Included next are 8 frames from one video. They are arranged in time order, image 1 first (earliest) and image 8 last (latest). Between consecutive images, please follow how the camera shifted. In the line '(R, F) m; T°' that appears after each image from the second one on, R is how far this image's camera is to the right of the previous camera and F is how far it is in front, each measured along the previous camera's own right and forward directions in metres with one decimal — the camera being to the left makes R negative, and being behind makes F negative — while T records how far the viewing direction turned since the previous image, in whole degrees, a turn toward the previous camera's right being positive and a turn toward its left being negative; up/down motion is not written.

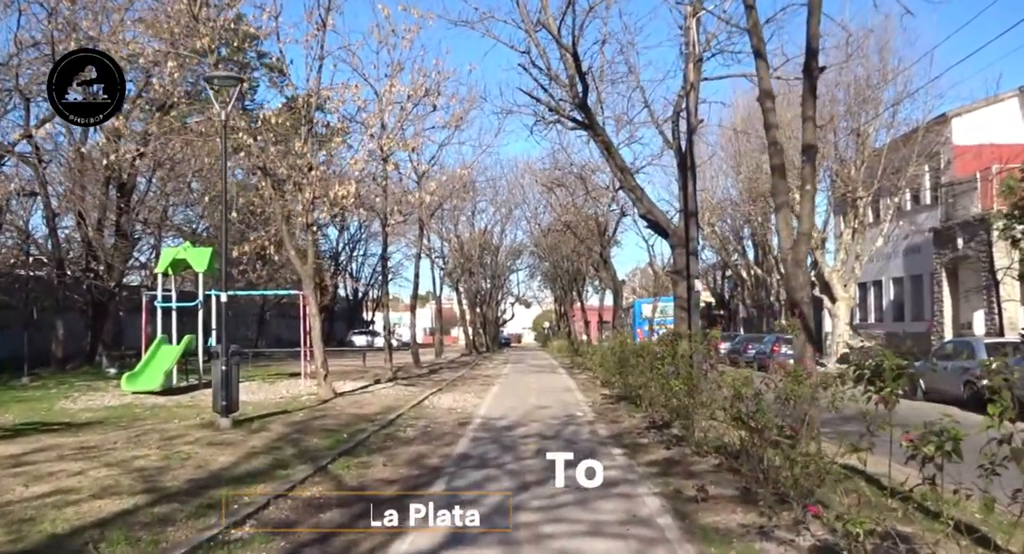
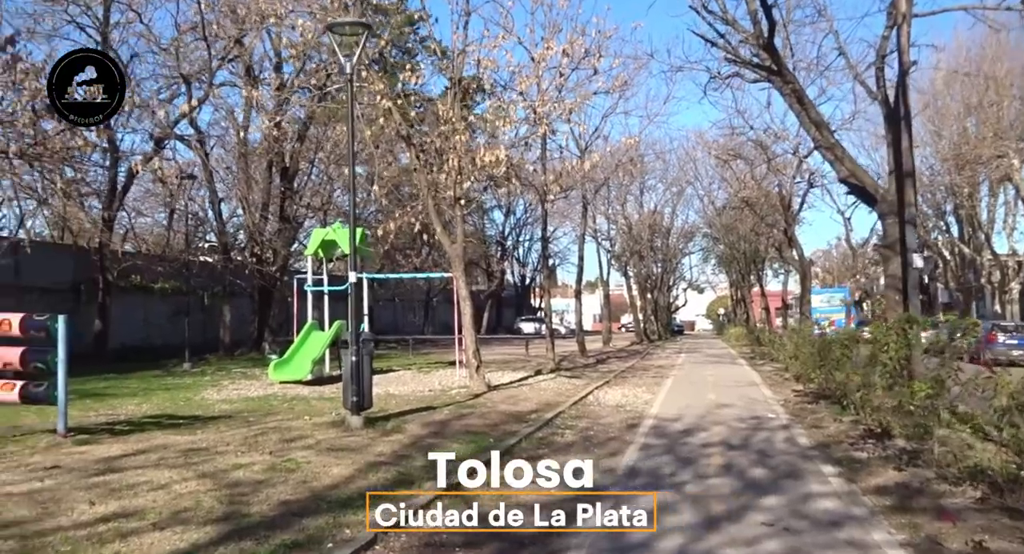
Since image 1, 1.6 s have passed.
(-0.1, +2.3) m; -10°
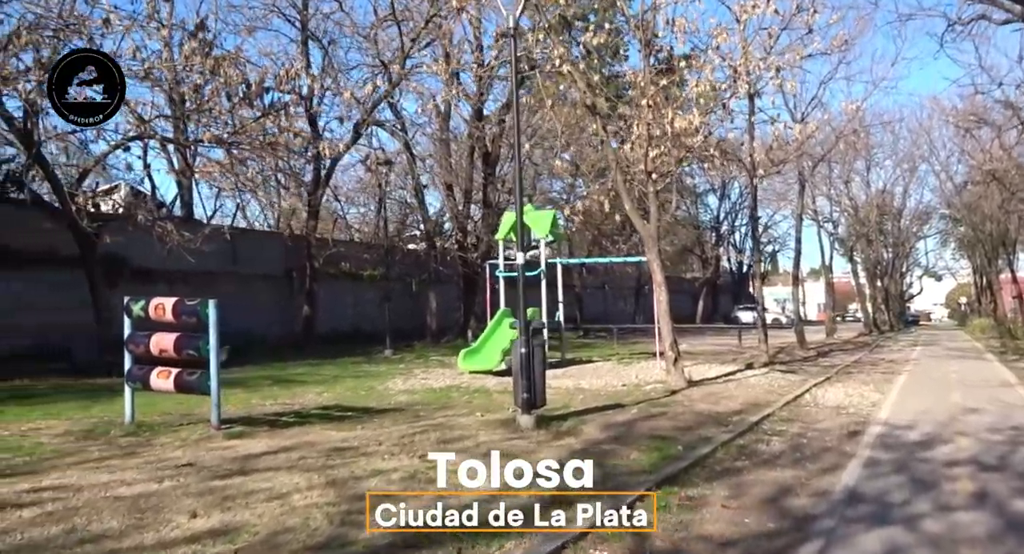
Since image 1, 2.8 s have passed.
(+0.3, +1.5) m; -13°
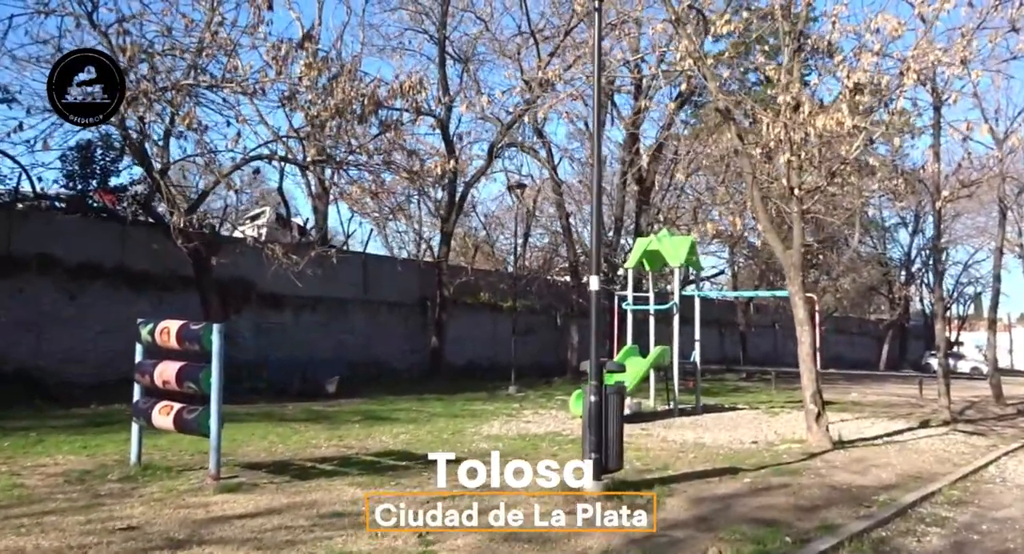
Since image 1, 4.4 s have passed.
(+1.0, +2.1) m; -11°
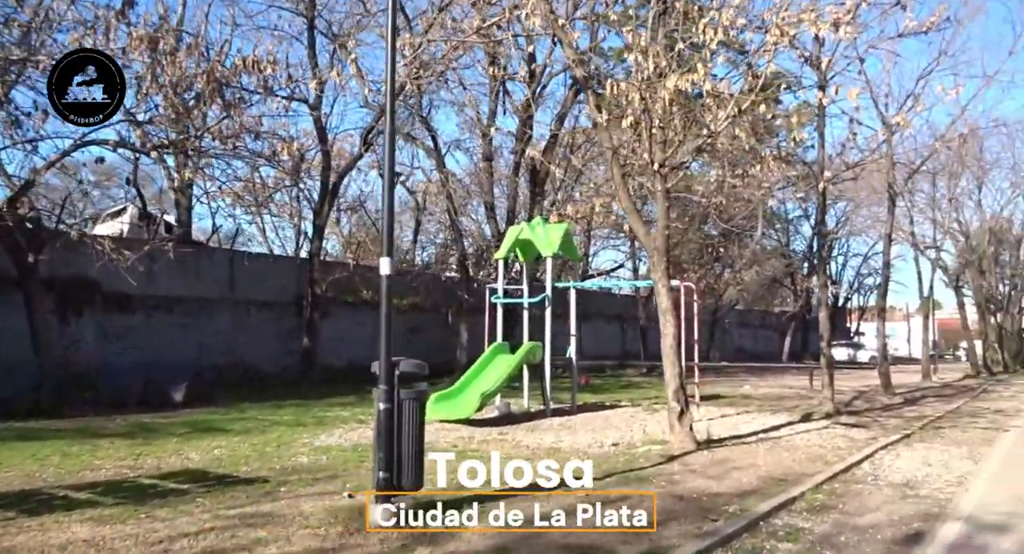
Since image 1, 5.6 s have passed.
(+1.1, +1.4) m; +5°
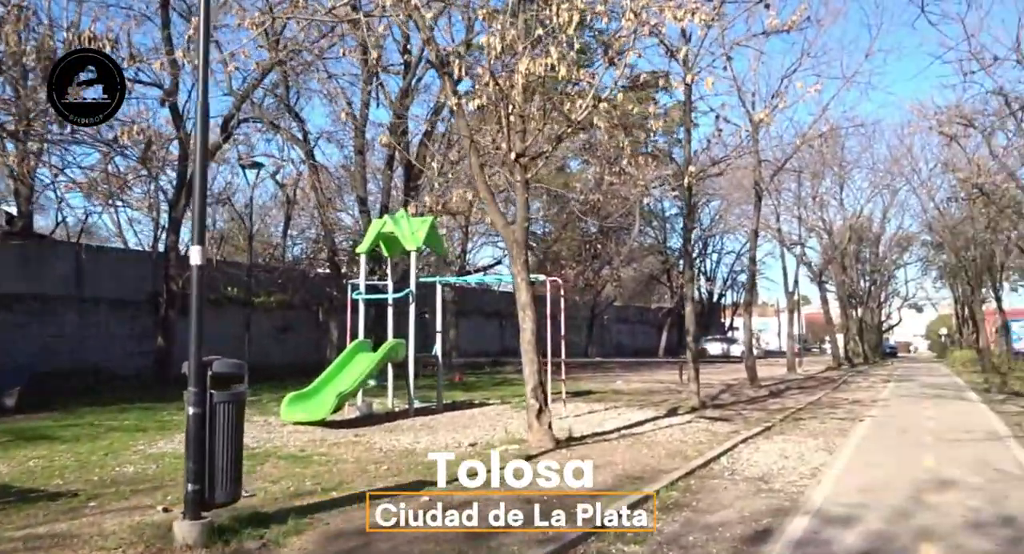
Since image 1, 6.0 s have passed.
(+0.4, +0.5) m; +7°
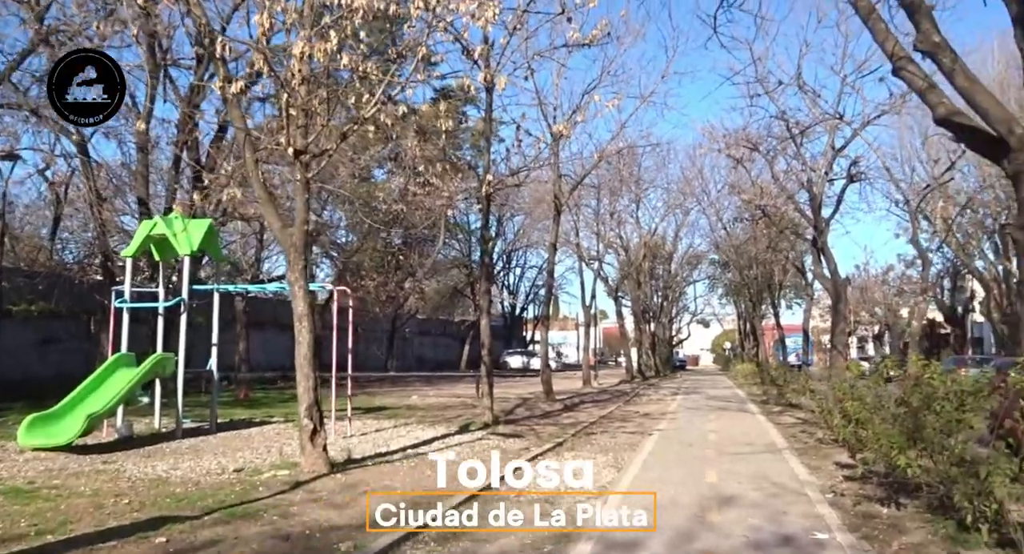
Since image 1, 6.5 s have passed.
(+0.3, +0.7) m; +12°
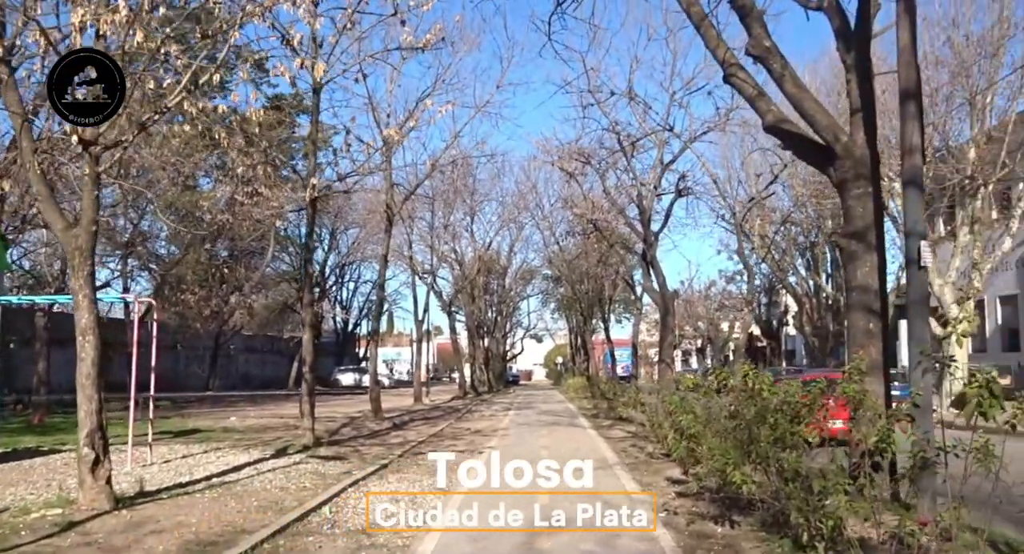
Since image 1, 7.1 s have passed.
(+0.2, +0.7) m; +10°
